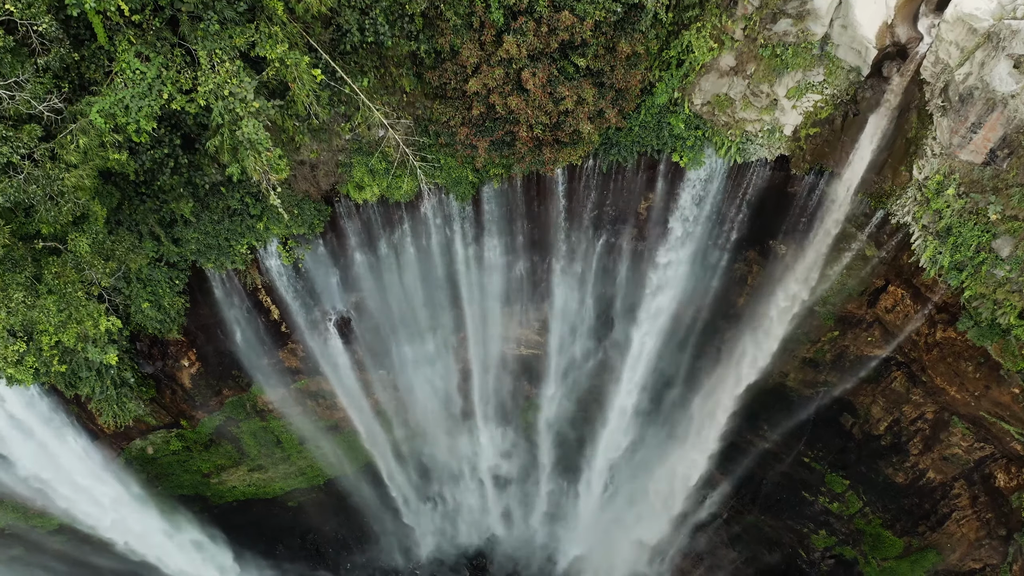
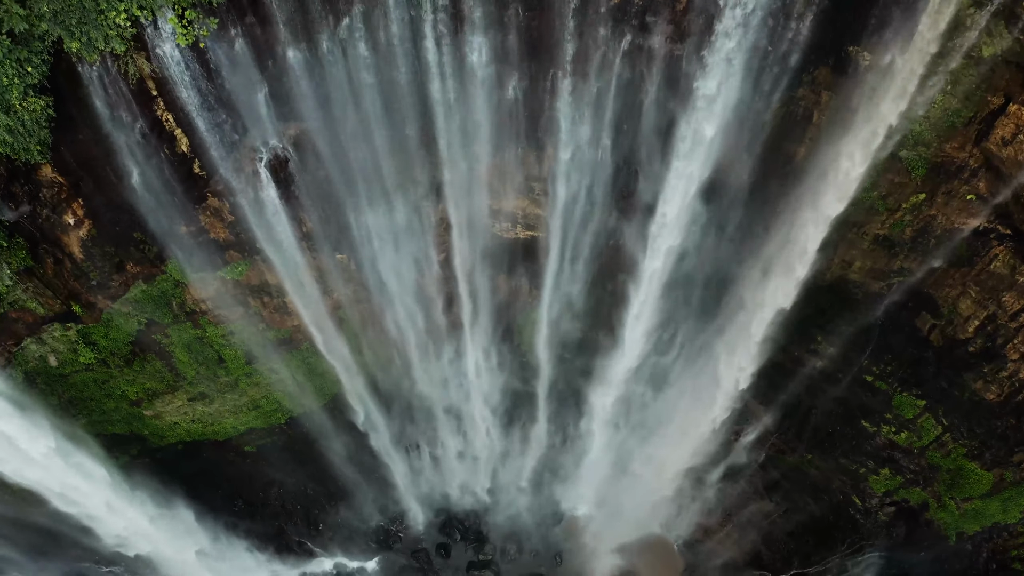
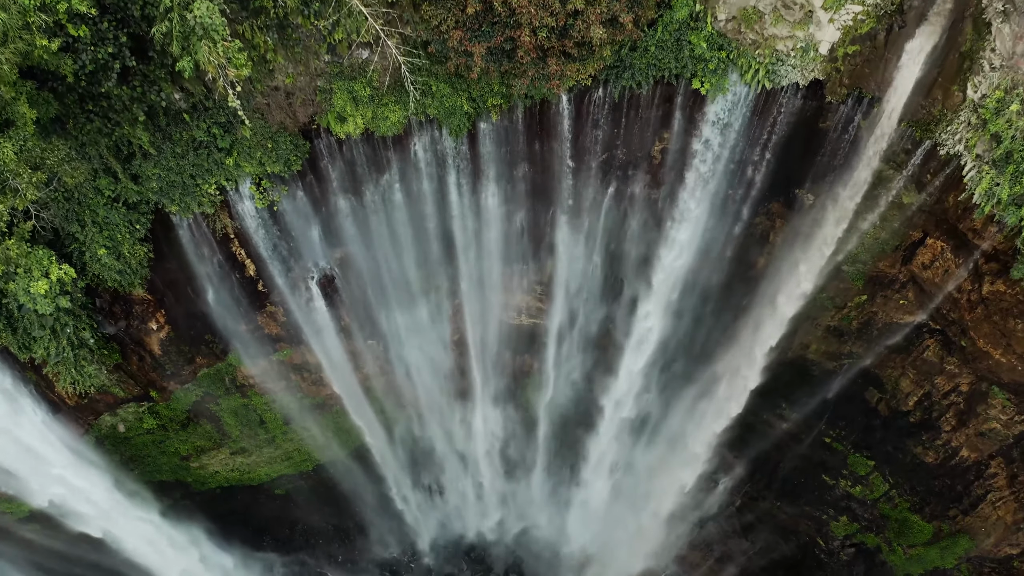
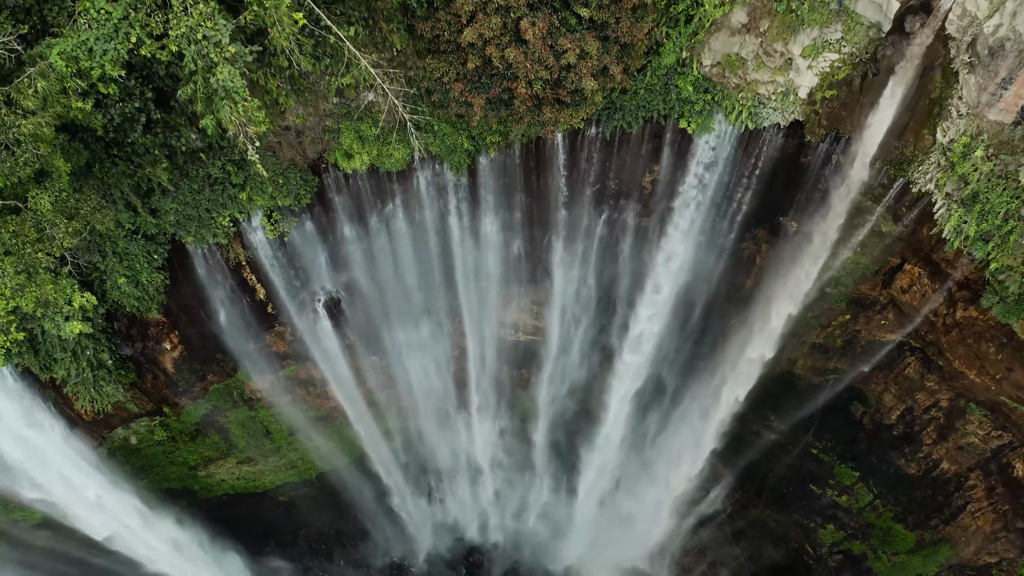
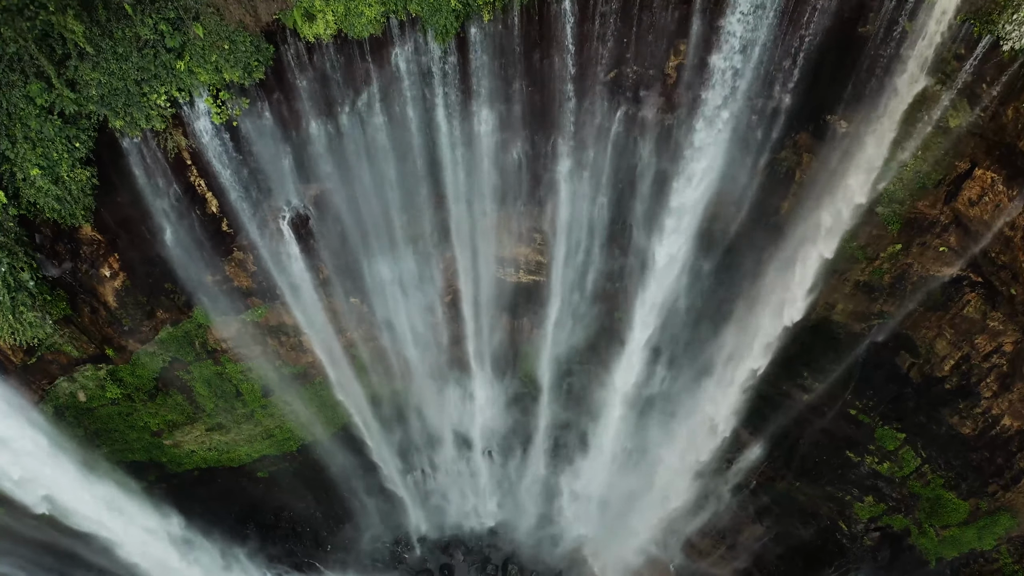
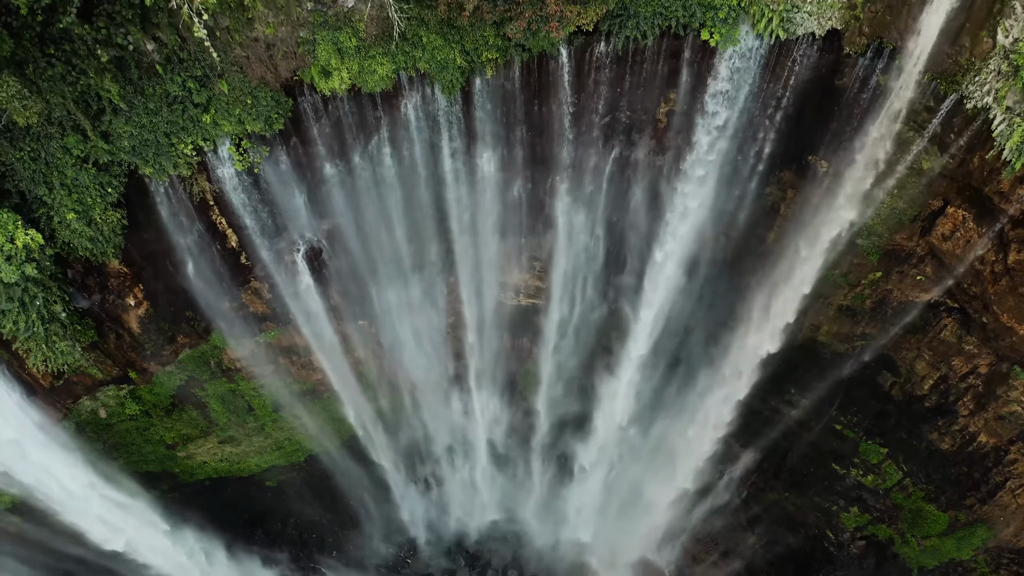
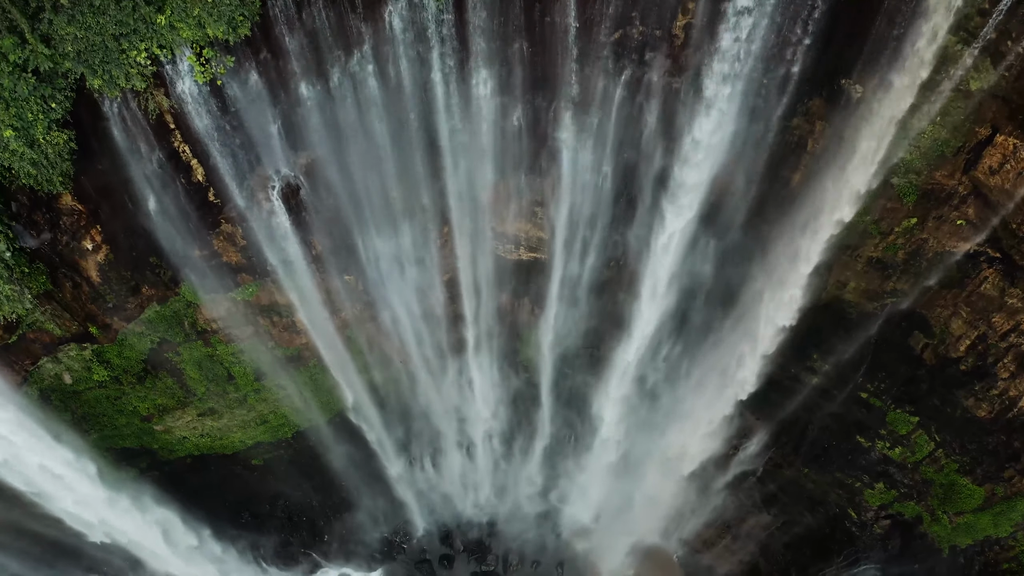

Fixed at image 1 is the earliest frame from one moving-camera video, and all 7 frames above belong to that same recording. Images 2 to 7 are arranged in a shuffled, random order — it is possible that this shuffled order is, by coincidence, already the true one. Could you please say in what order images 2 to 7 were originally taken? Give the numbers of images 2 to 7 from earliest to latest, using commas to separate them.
4, 3, 6, 5, 7, 2
